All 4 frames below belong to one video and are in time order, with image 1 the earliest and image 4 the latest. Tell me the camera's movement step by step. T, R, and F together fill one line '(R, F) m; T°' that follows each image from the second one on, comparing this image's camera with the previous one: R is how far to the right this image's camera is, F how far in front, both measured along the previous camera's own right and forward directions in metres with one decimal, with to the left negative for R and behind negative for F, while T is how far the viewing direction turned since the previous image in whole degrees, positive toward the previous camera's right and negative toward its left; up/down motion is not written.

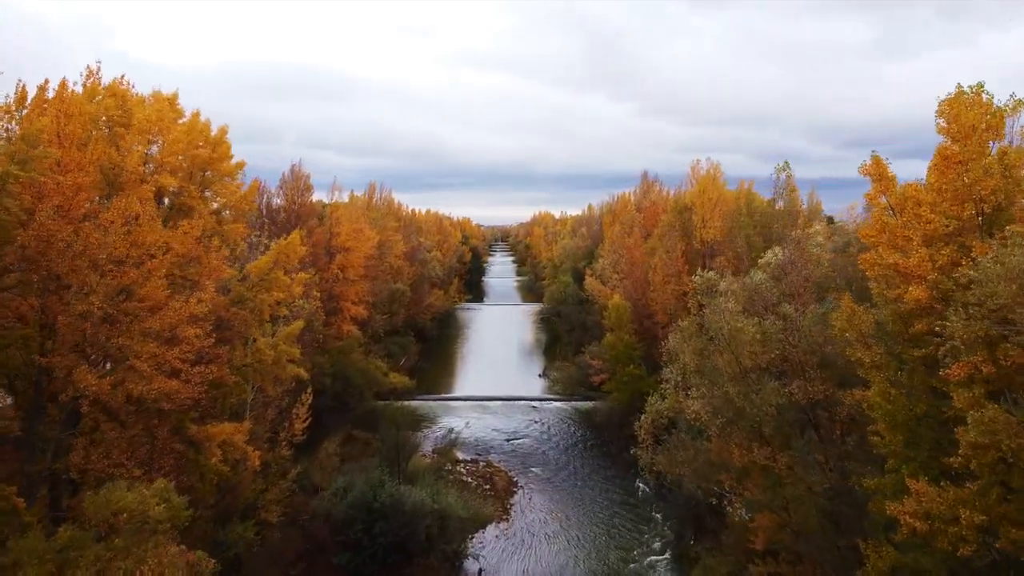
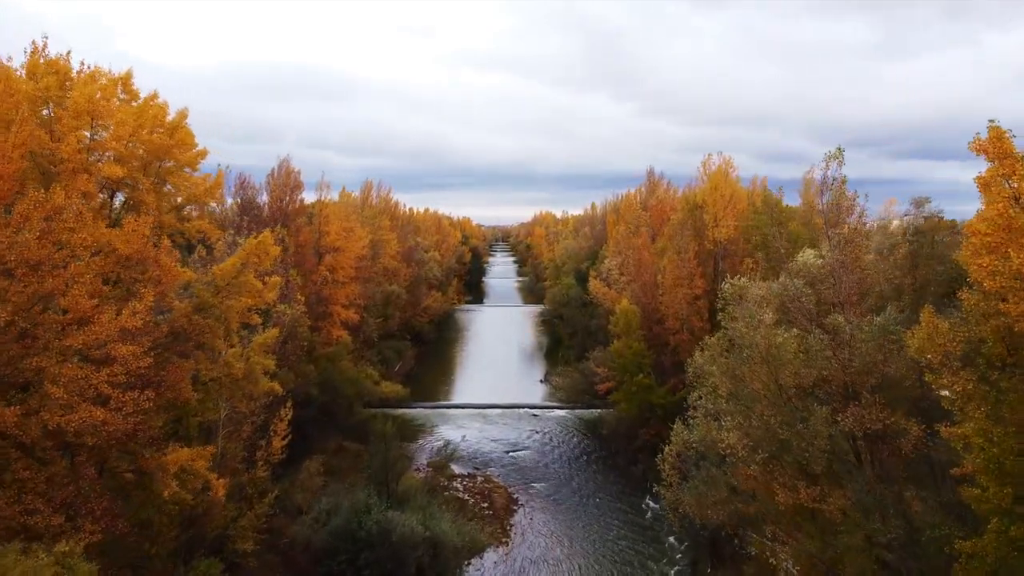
(0.0, +1.7) m; 0°
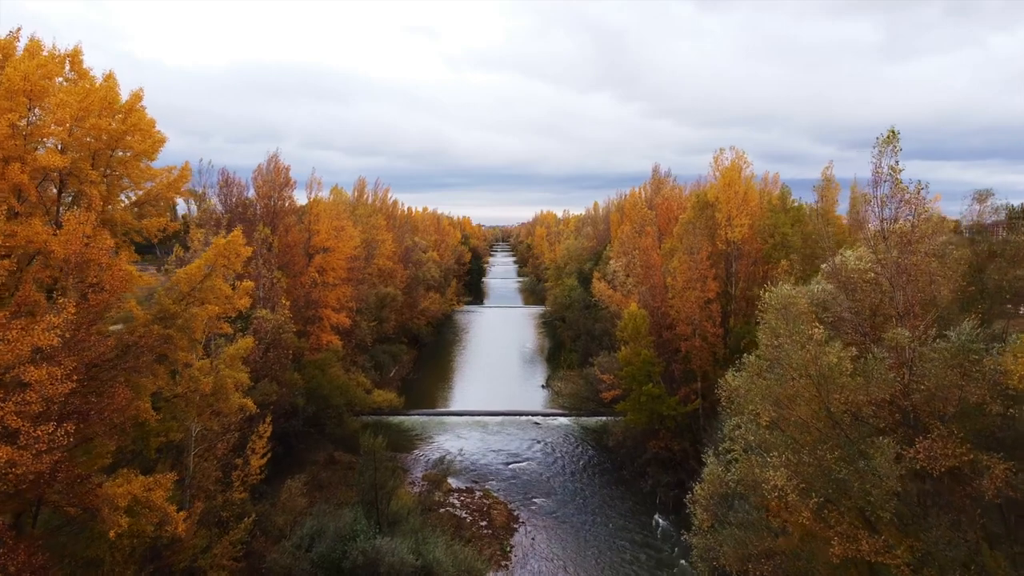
(0.0, +1.5) m; 0°
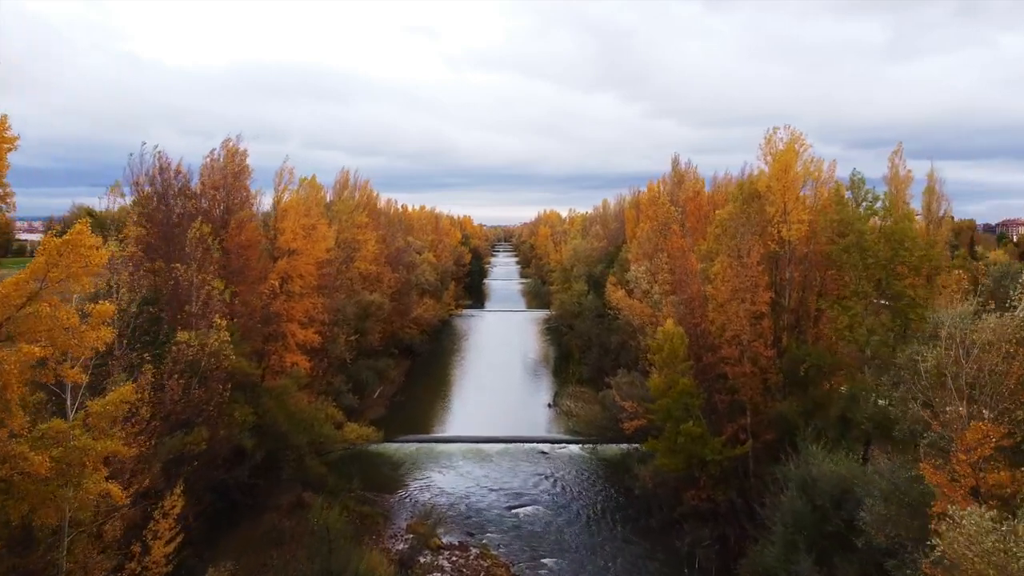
(-0.1, +4.4) m; 0°
